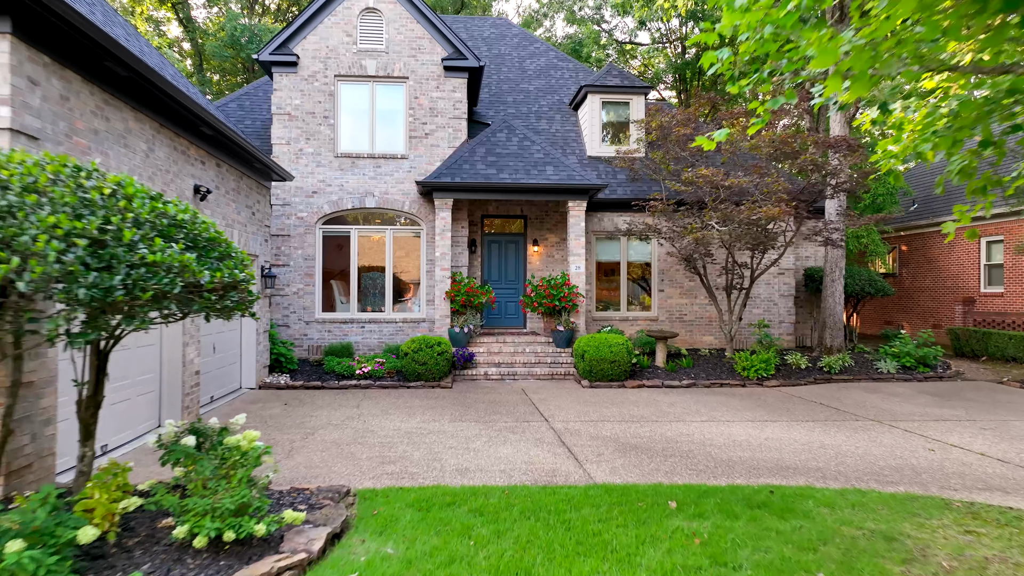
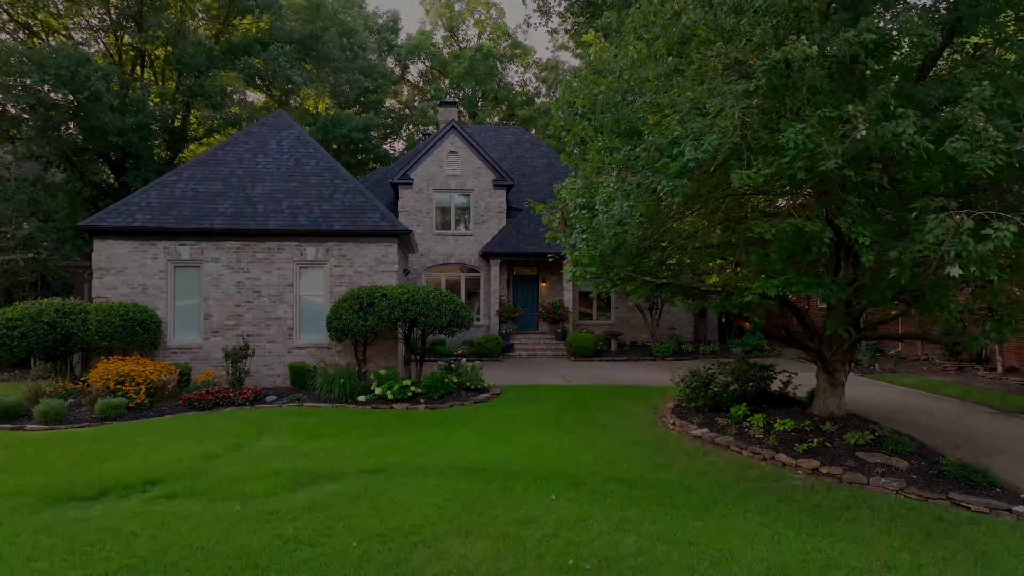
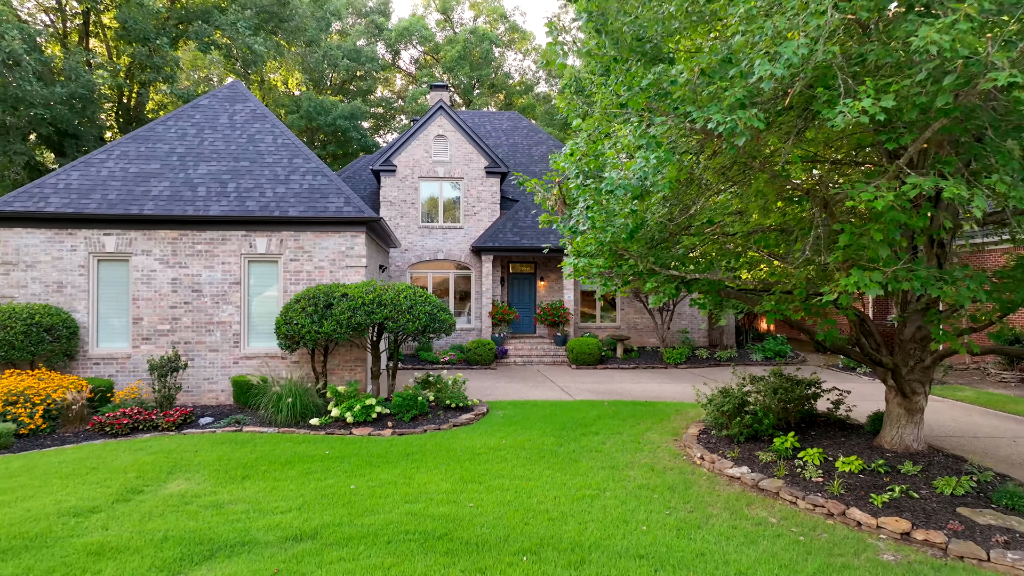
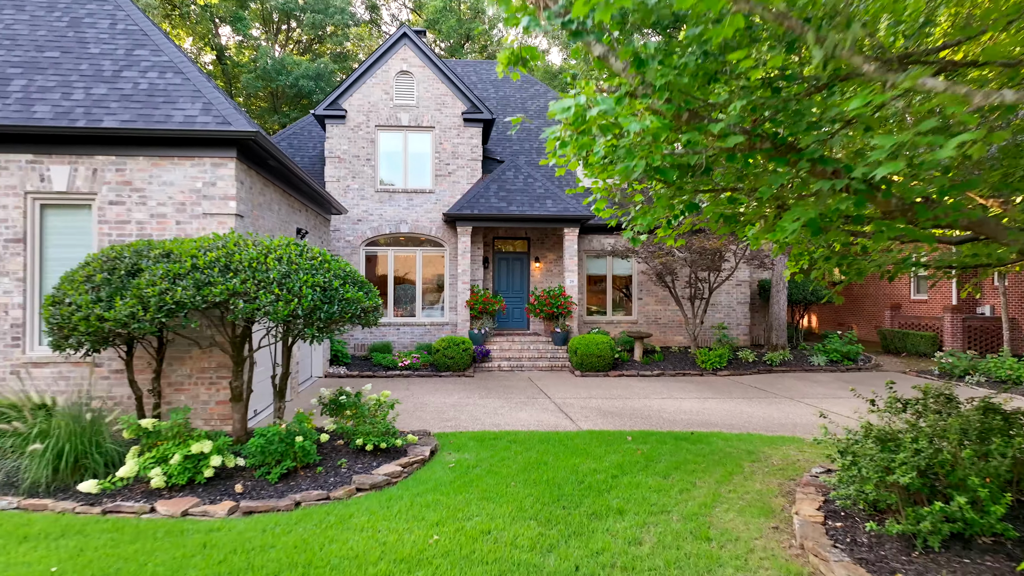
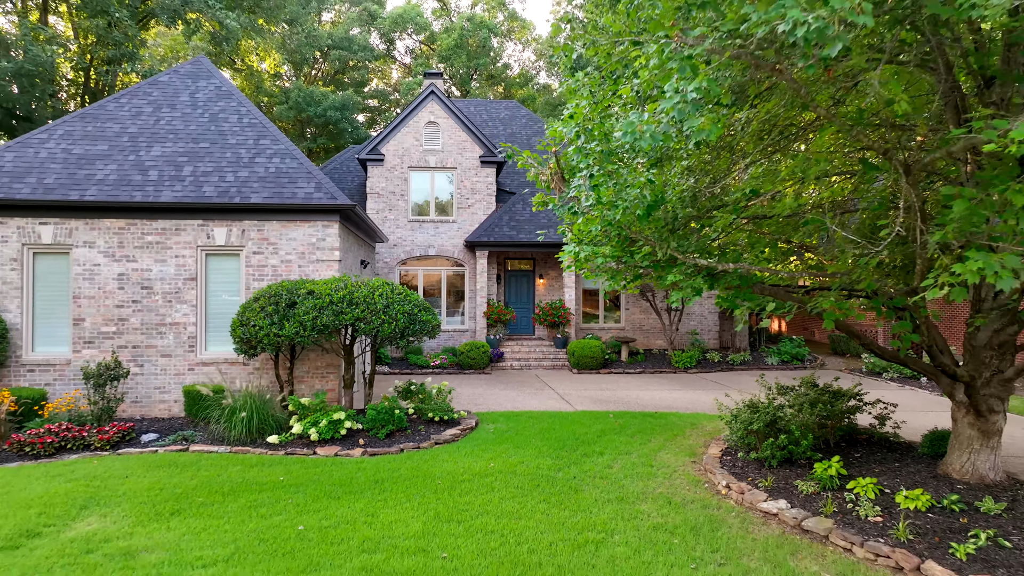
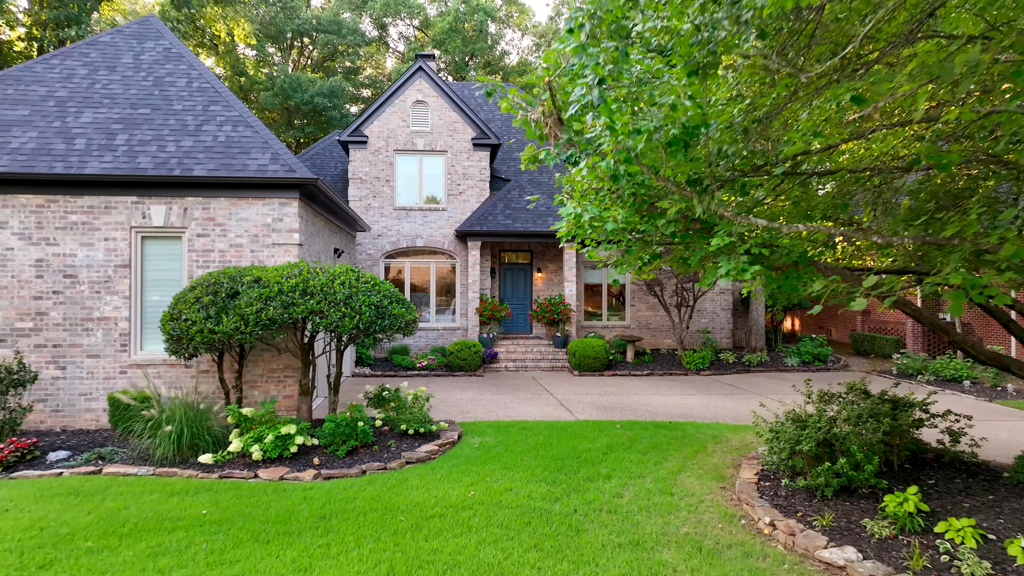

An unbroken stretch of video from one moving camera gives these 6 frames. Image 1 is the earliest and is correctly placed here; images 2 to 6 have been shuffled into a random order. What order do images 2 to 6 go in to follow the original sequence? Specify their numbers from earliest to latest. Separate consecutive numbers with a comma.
4, 6, 5, 3, 2
